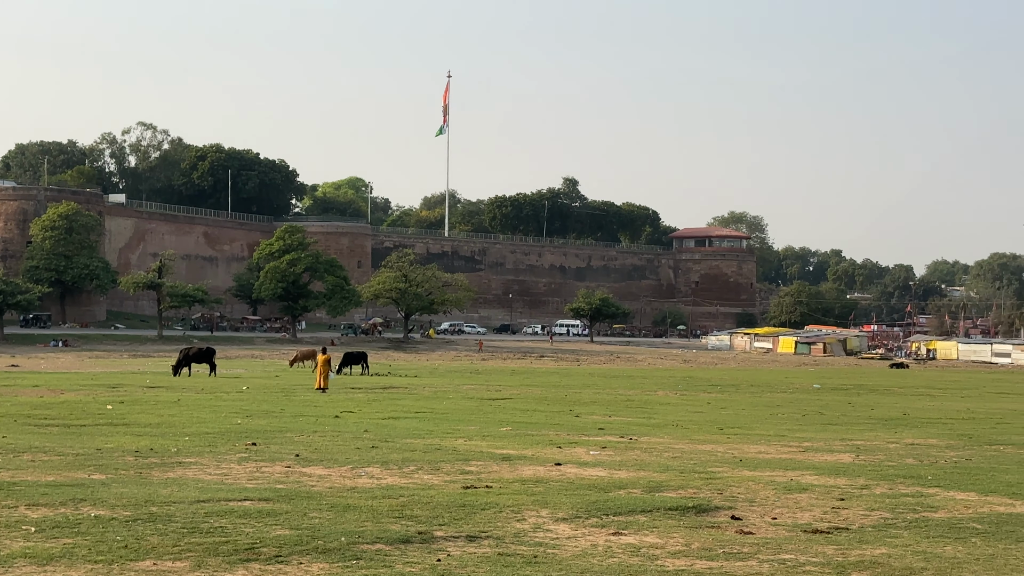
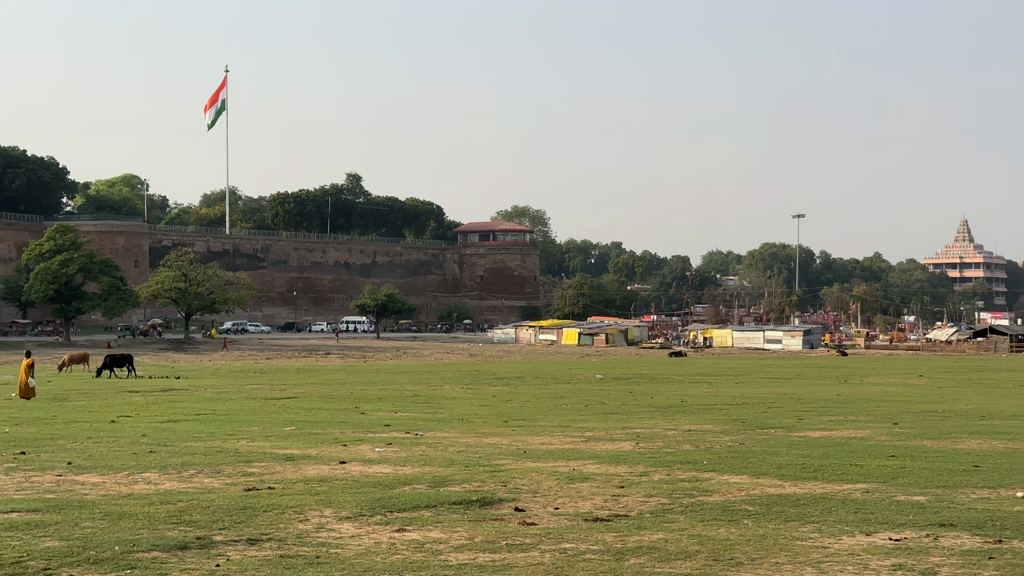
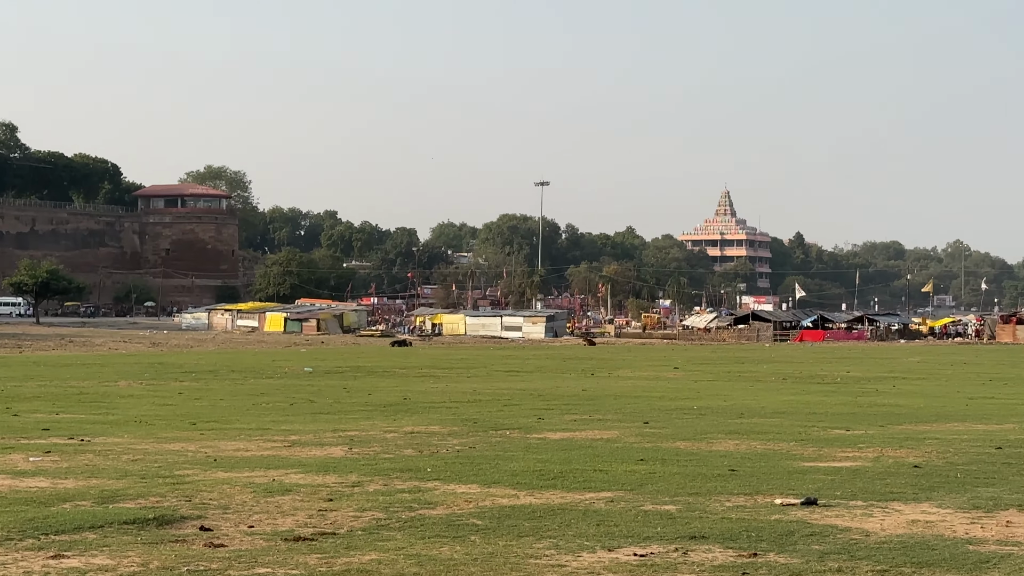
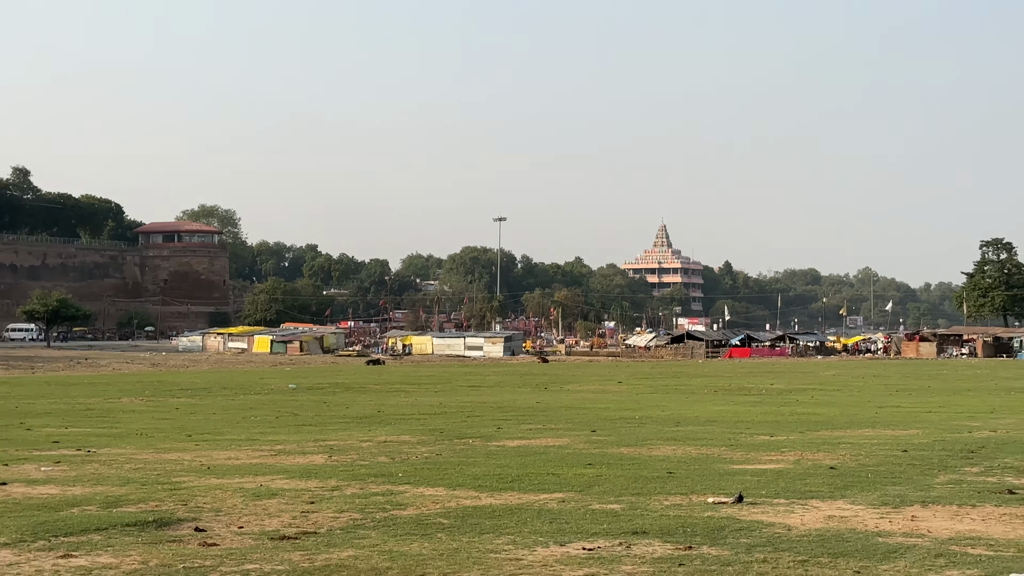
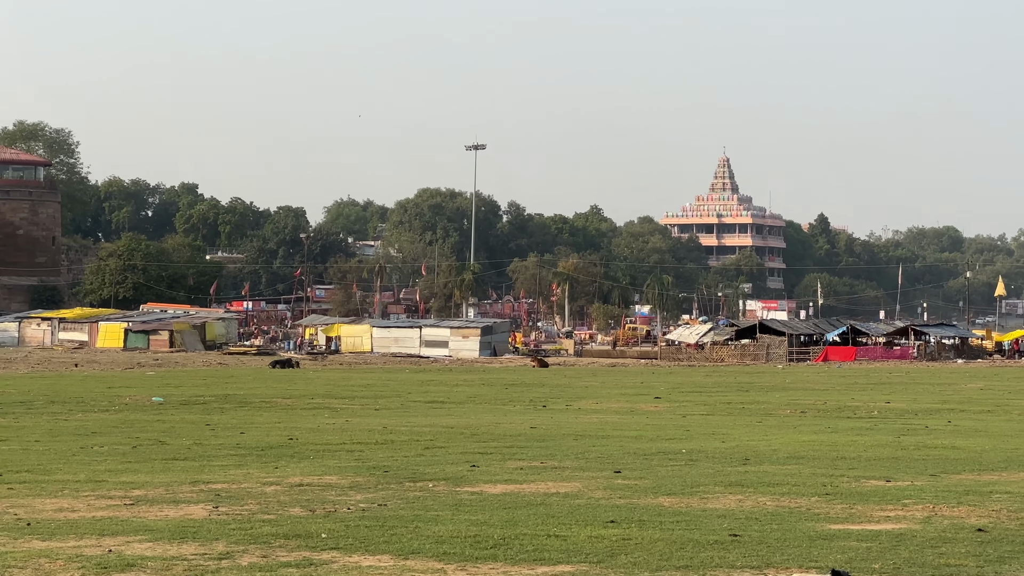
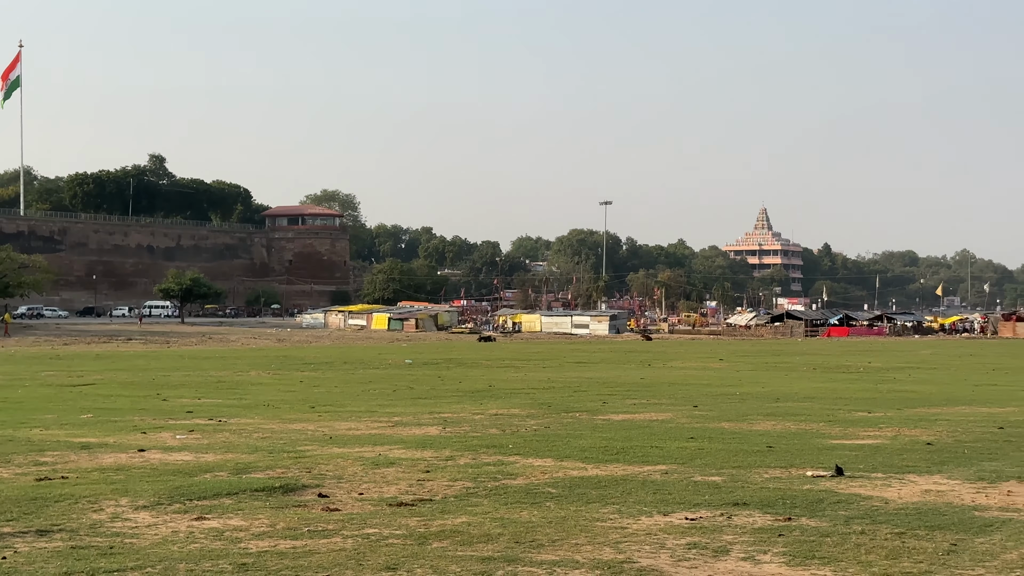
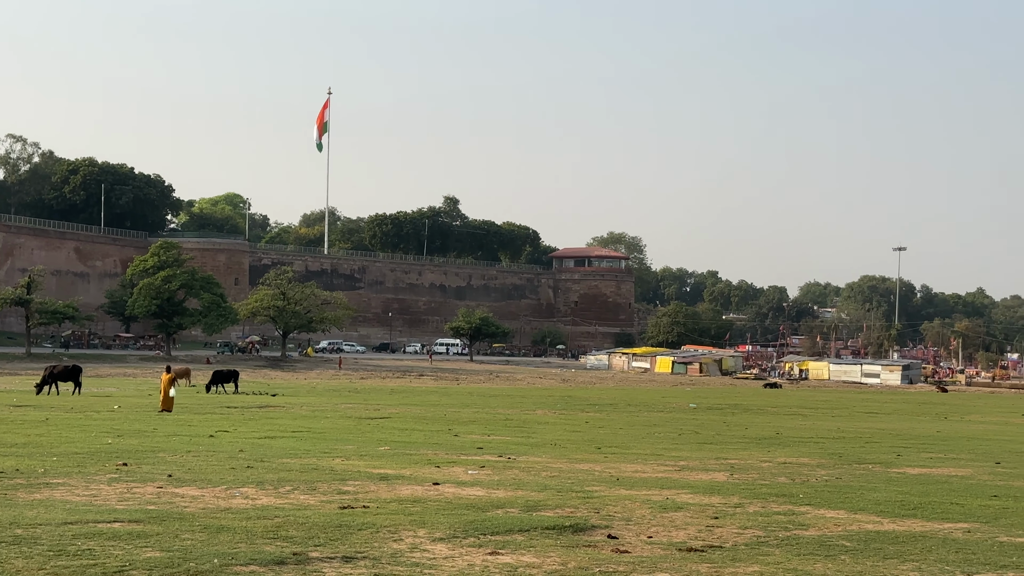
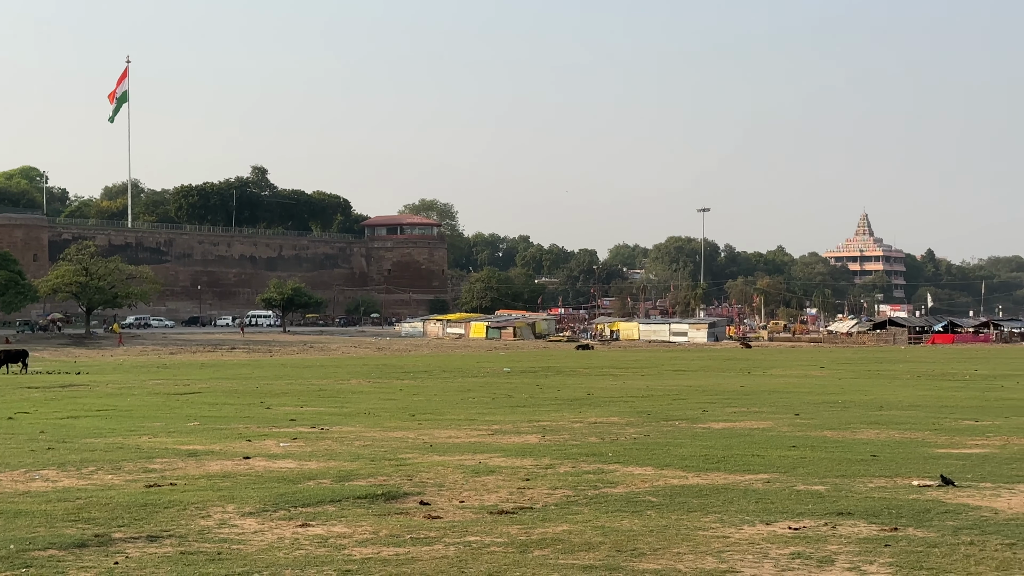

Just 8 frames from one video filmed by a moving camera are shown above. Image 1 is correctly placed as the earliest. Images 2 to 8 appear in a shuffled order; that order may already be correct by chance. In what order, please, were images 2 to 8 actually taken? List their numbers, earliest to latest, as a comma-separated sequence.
7, 2, 8, 6, 3, 5, 4
